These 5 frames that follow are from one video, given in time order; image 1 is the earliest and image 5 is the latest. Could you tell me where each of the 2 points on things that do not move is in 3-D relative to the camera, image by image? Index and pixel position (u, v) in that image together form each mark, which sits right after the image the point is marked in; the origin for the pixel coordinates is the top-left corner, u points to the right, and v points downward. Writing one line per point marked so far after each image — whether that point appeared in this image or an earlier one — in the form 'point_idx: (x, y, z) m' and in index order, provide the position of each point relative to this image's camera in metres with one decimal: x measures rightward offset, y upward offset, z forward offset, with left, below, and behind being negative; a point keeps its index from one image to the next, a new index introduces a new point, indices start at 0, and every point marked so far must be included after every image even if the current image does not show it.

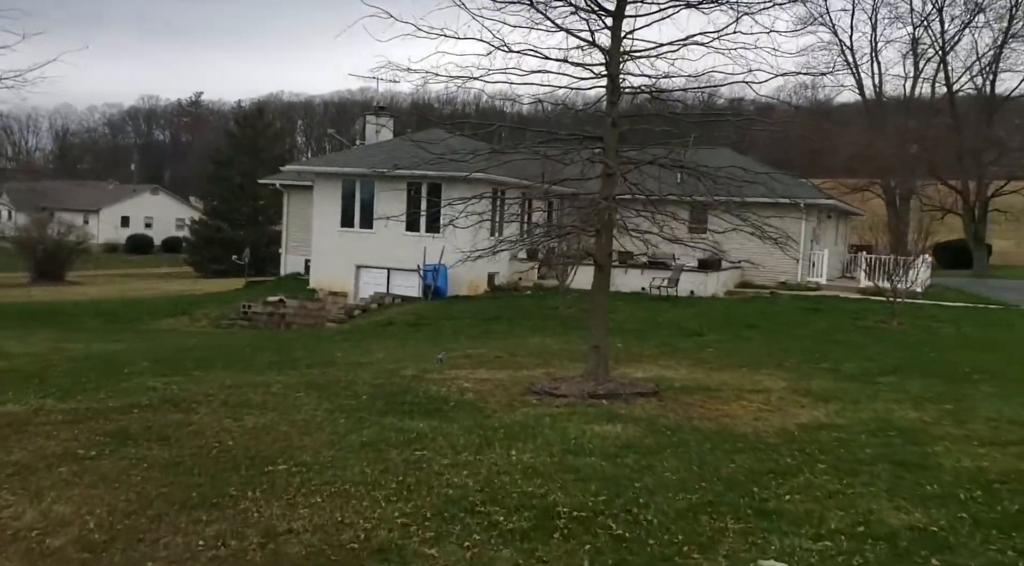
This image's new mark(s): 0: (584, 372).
0: (+0.8, -1.1, +13.0) m
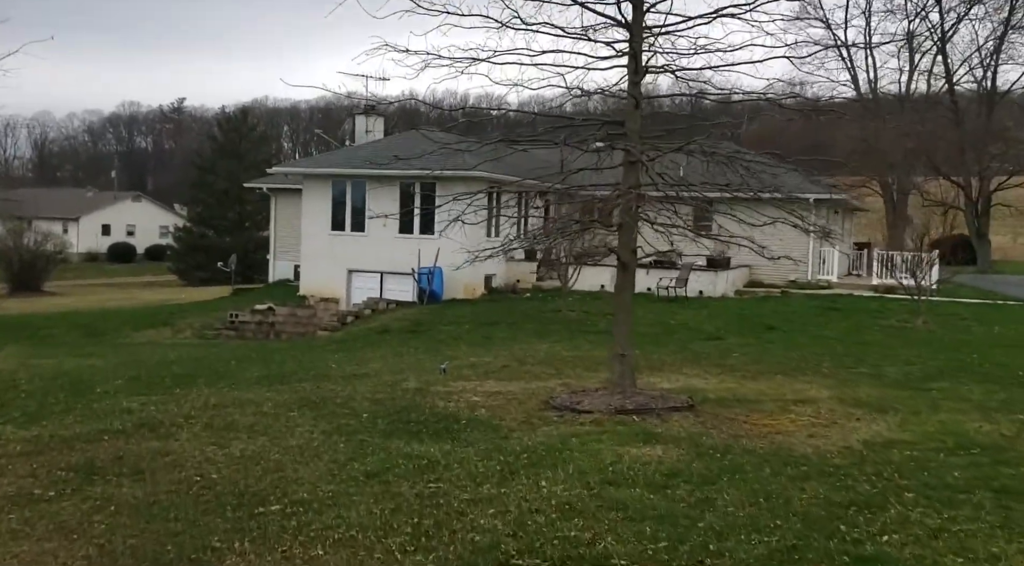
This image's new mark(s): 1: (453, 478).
0: (+1.0, -1.1, +11.8) m
1: (-0.4, -1.4, +8.1) m
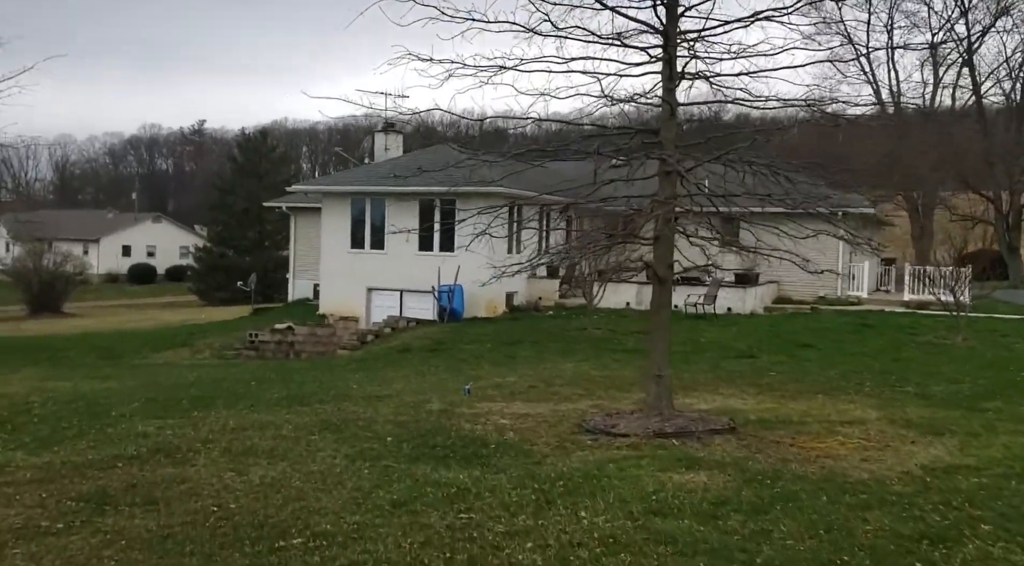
0: (+1.3, -1.2, +11.3) m
1: (-0.2, -1.5, +7.6) m
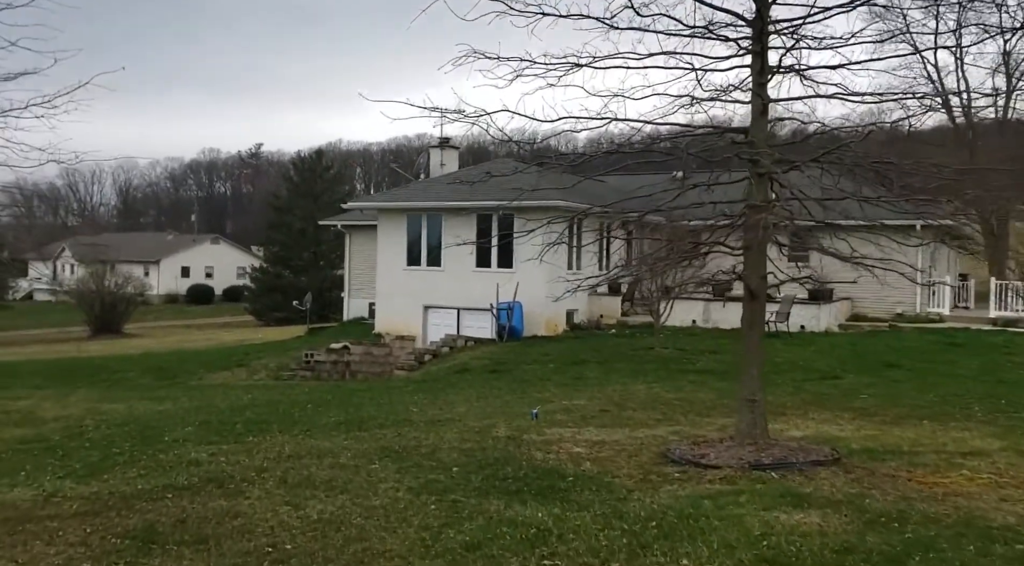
0: (+2.0, -1.4, +10.3) m
1: (+0.4, -1.6, +6.7) m
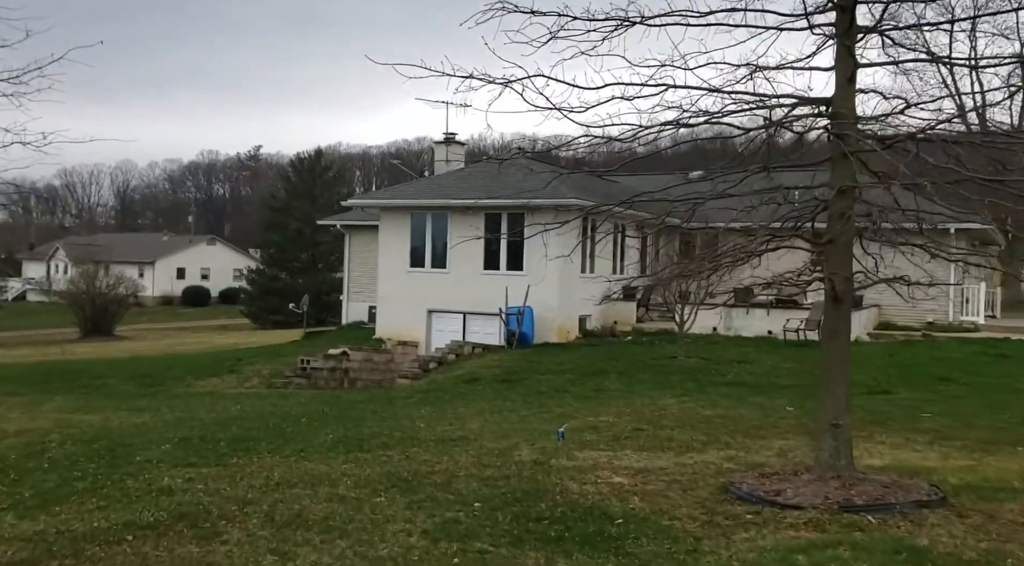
0: (+2.3, -1.4, +8.7) m
1: (+0.6, -1.6, +5.0) m
